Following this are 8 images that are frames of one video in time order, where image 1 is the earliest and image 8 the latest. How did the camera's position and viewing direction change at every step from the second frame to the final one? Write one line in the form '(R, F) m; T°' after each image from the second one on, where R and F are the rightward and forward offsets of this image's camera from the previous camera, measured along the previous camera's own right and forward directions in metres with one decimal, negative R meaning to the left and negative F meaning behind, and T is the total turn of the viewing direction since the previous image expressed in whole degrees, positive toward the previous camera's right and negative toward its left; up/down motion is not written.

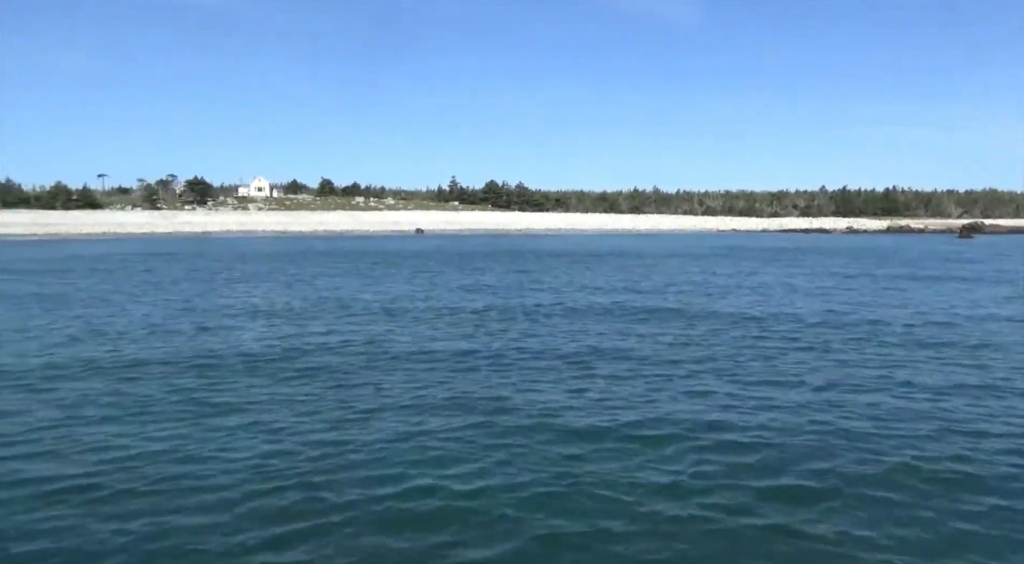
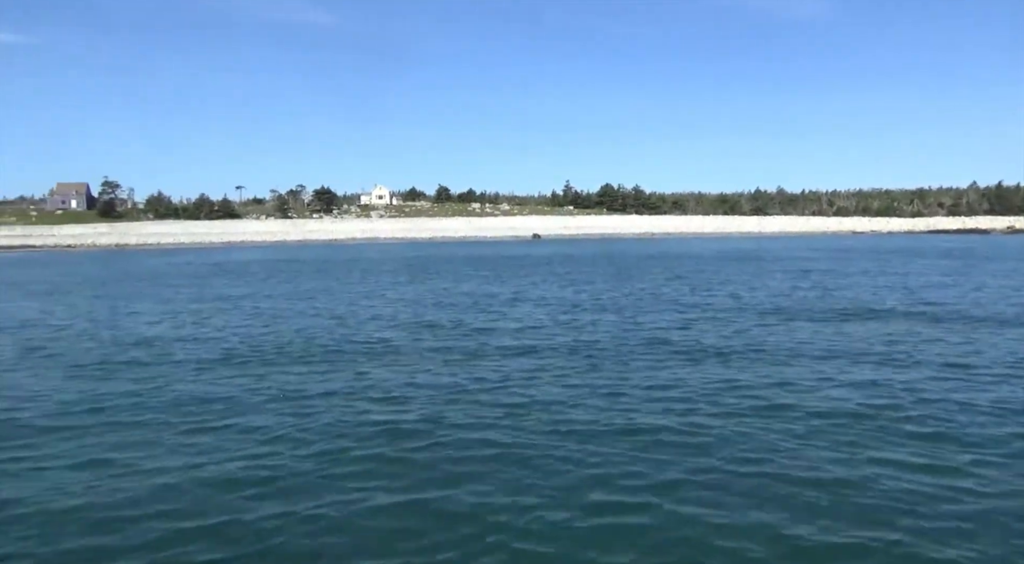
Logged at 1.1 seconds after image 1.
(-0.2, -0.1) m; -8°
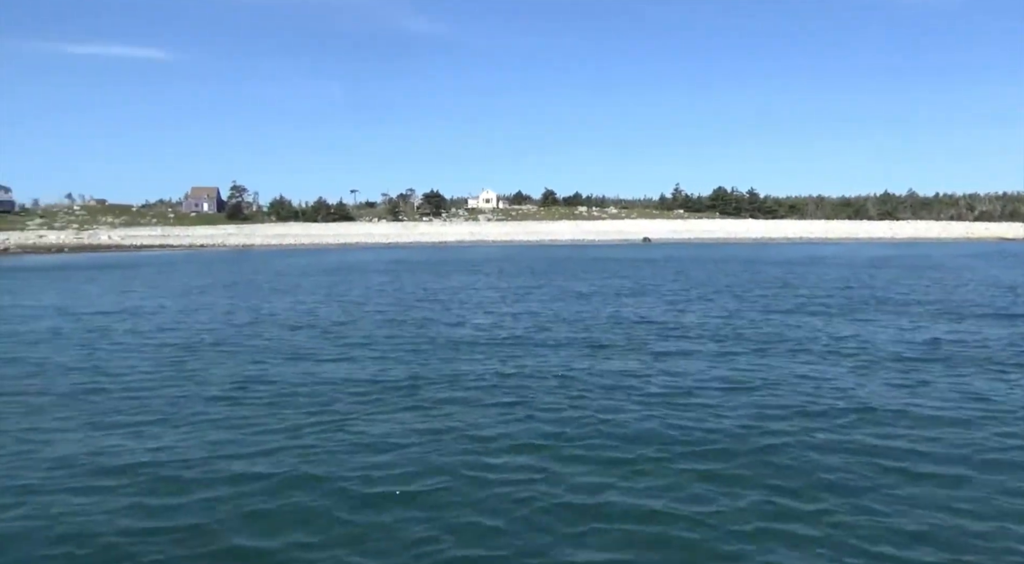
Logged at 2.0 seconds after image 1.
(-0.3, -0.1) m; -8°
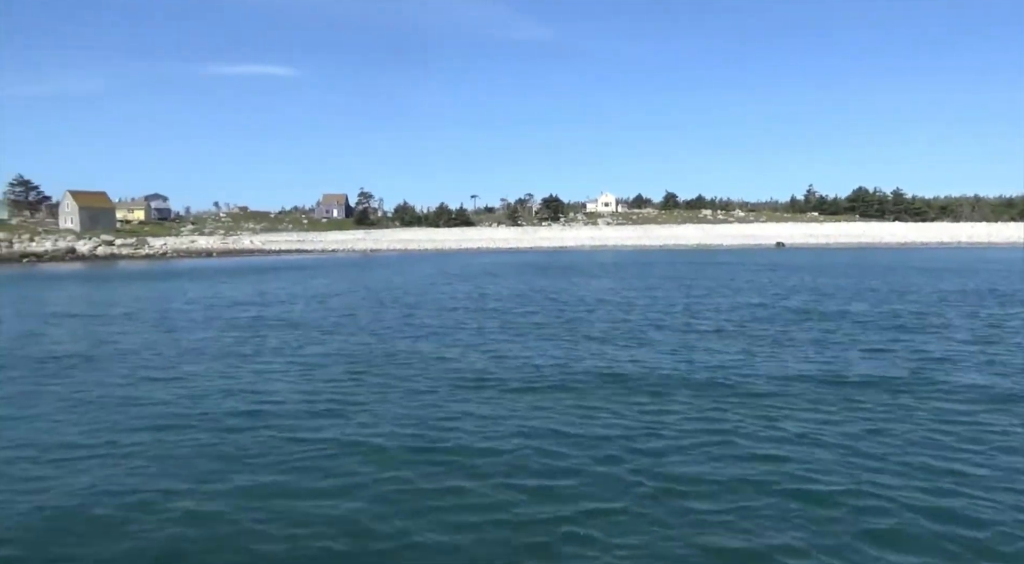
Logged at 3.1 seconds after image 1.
(-0.5, +0.3) m; -9°
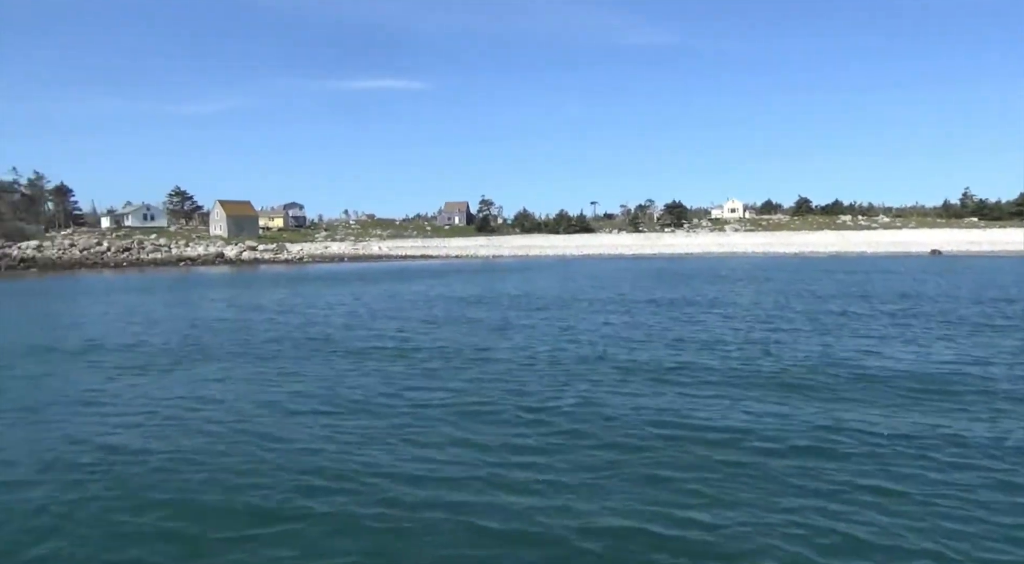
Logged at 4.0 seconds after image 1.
(-0.5, +0.8) m; -9°
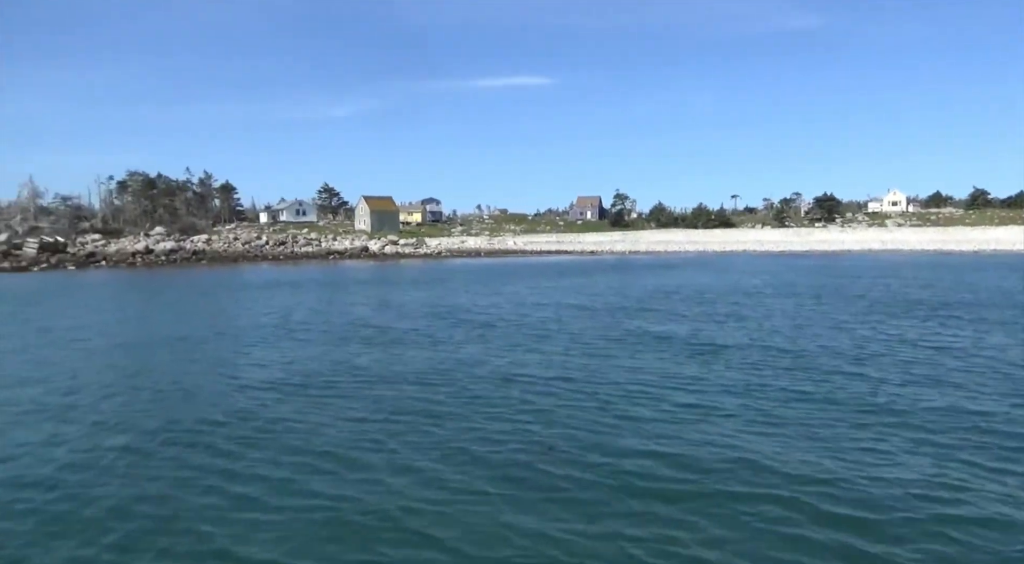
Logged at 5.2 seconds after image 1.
(-0.7, +1.6) m; -10°
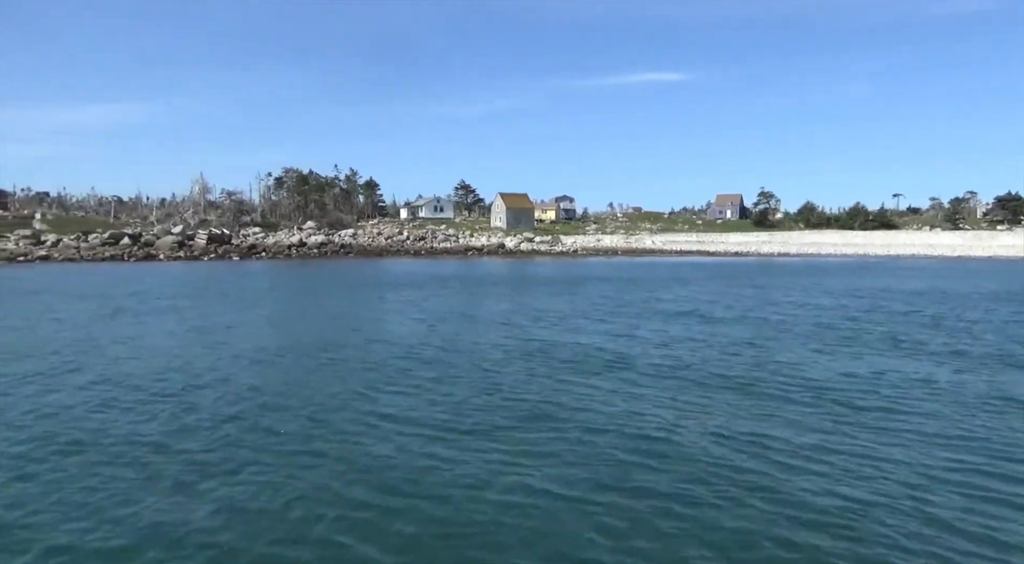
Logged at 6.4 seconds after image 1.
(-2.4, +1.1) m; -10°
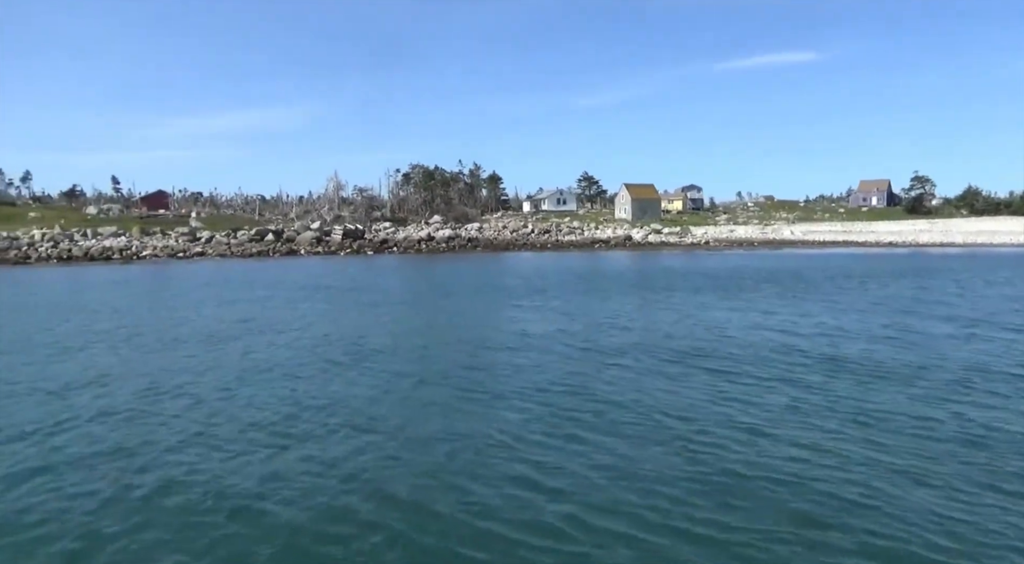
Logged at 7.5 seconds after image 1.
(-2.8, +4.4) m; -9°
